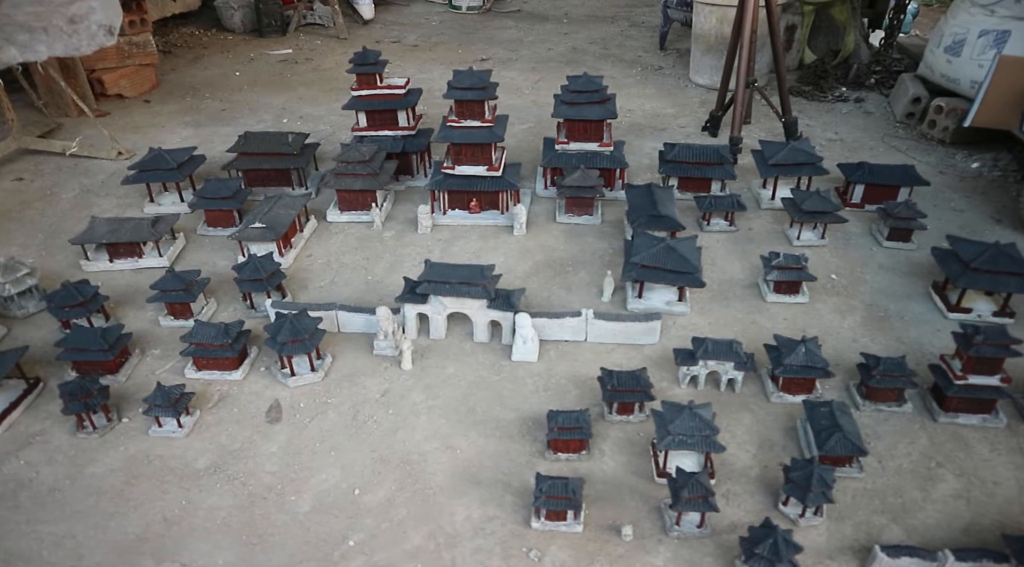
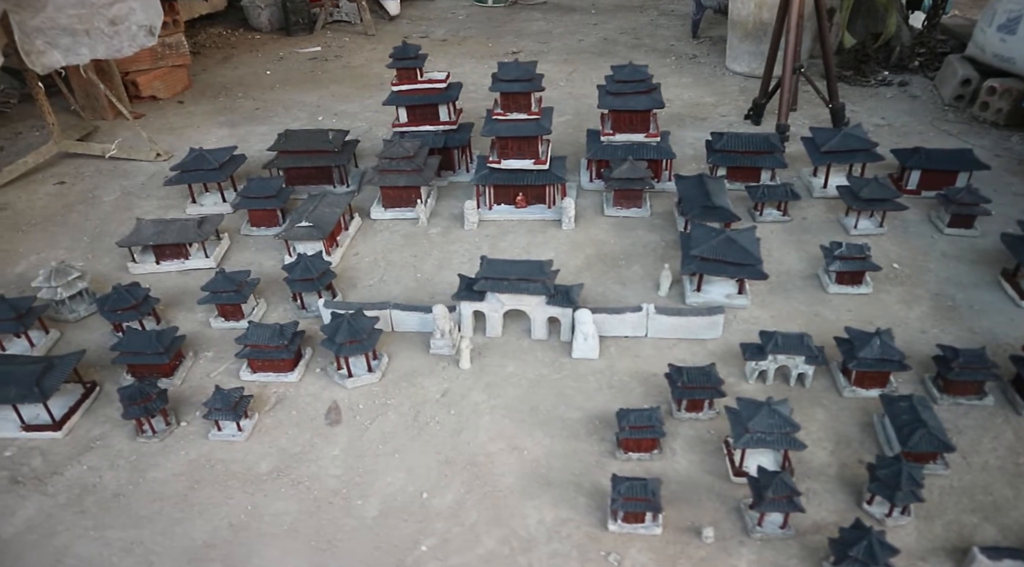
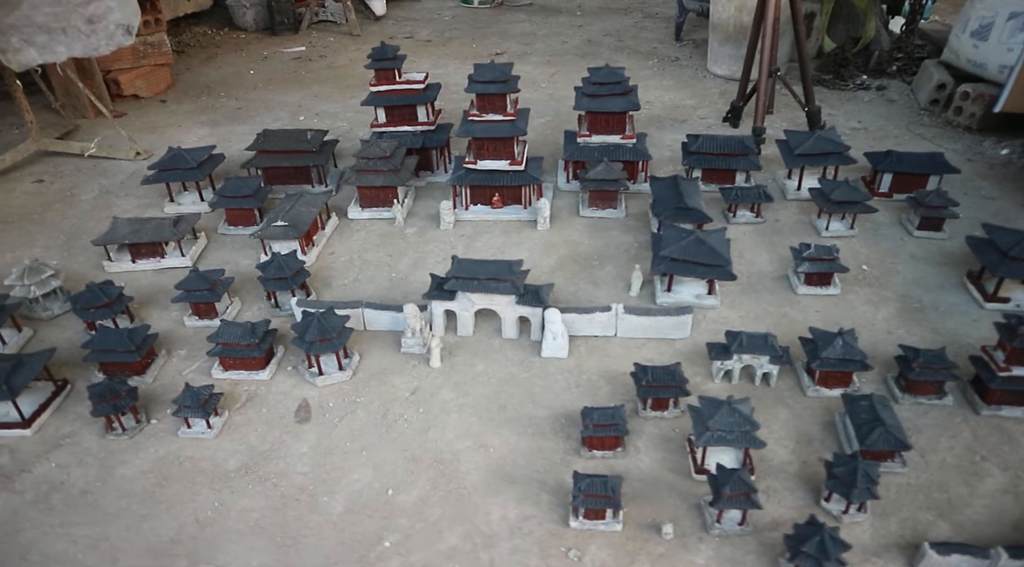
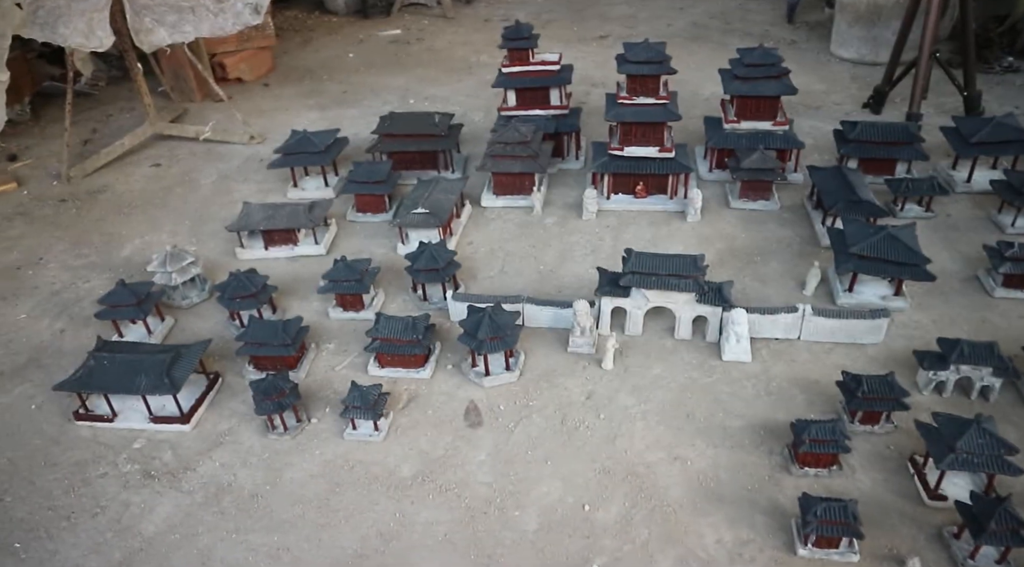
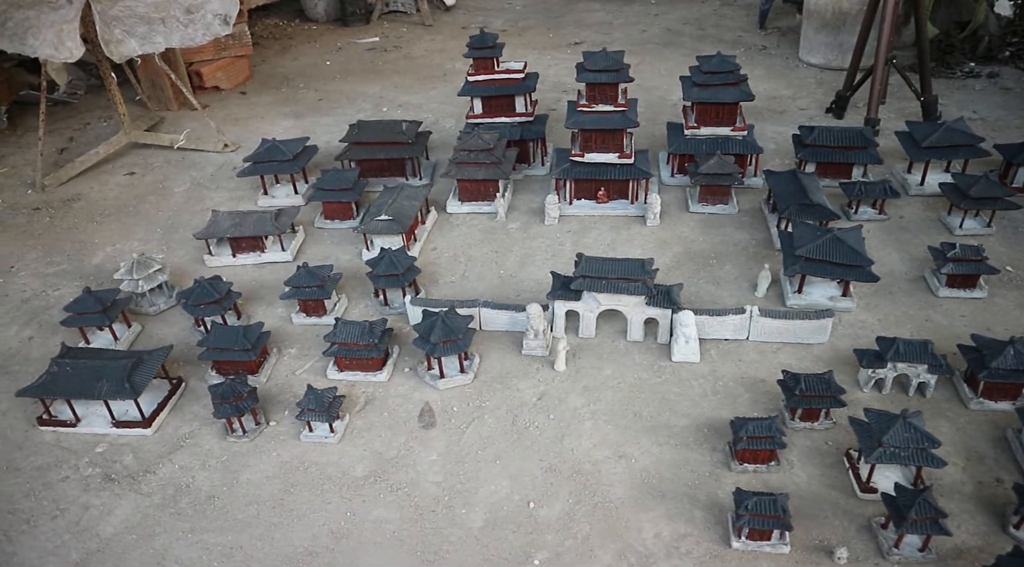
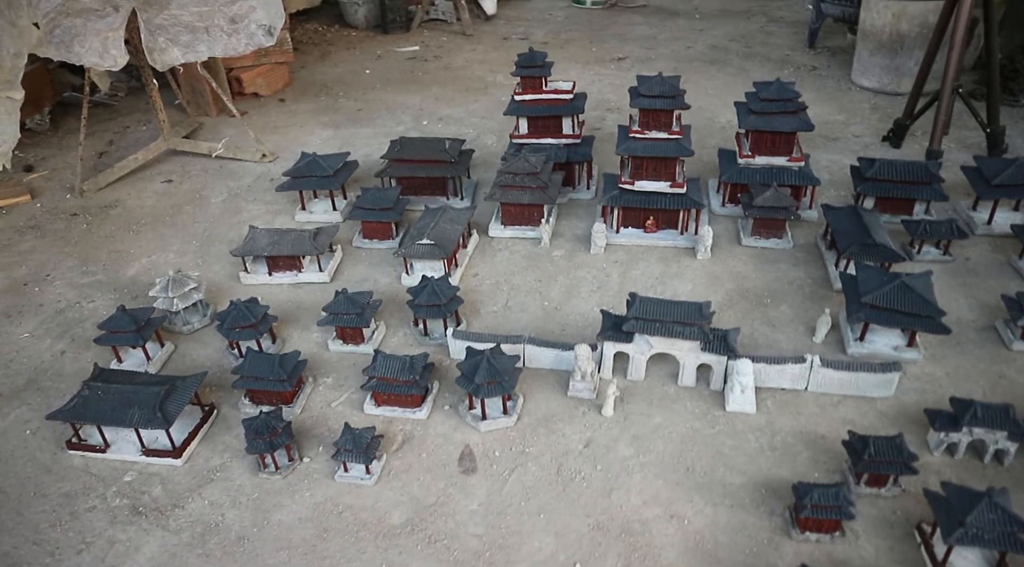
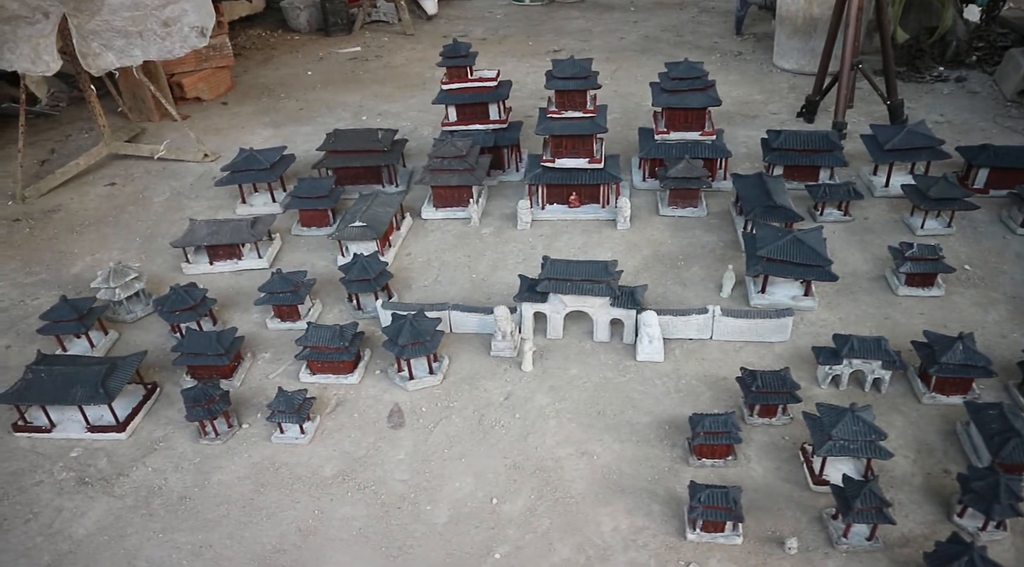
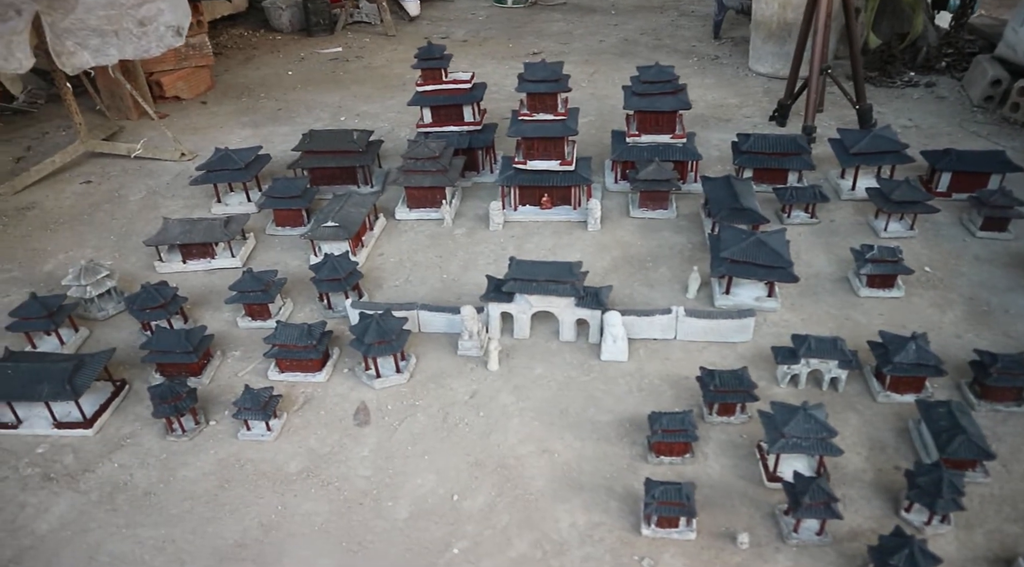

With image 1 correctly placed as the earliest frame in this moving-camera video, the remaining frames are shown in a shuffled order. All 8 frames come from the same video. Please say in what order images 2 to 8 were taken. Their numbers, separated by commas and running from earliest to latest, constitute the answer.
3, 2, 8, 7, 5, 4, 6
